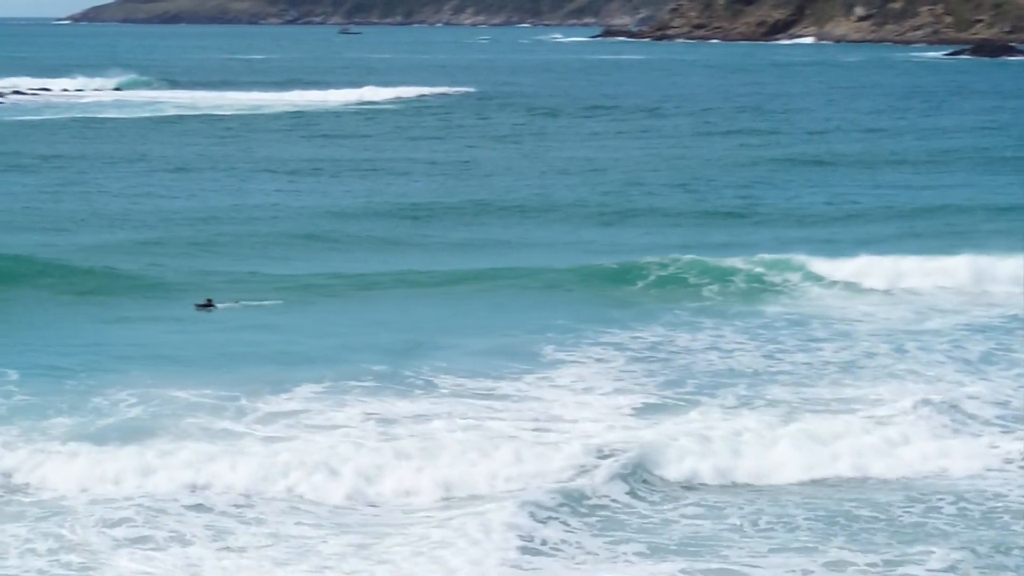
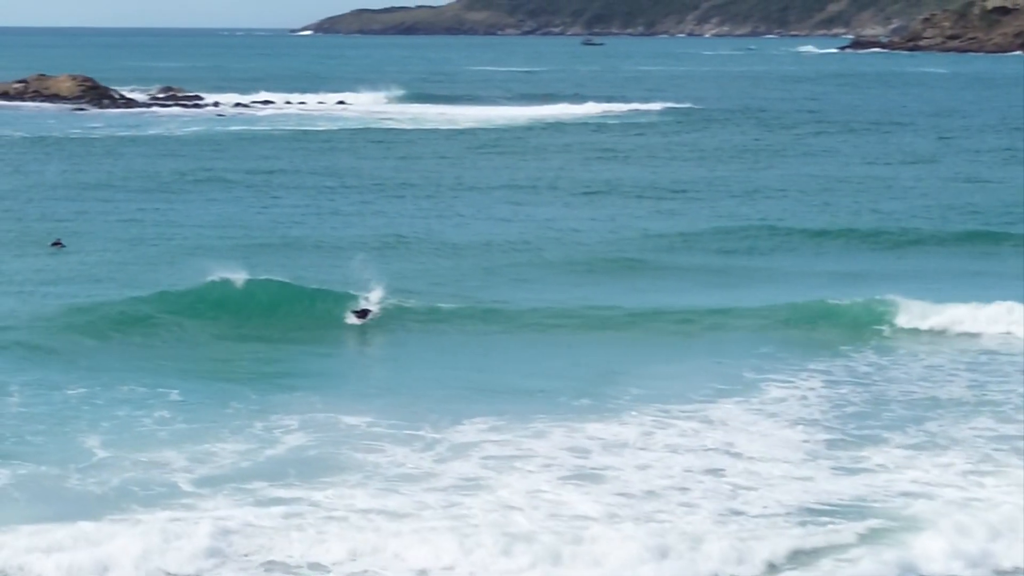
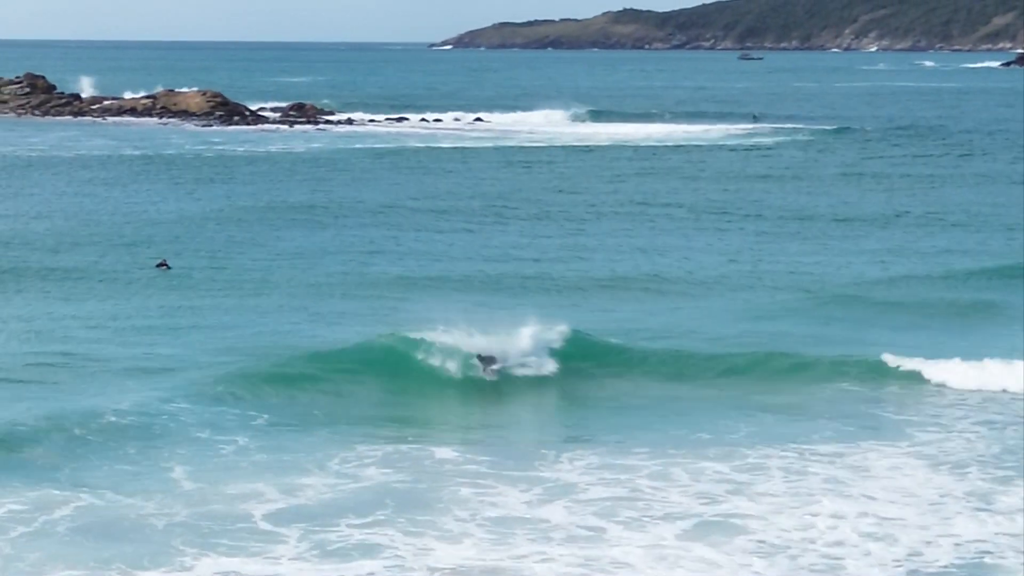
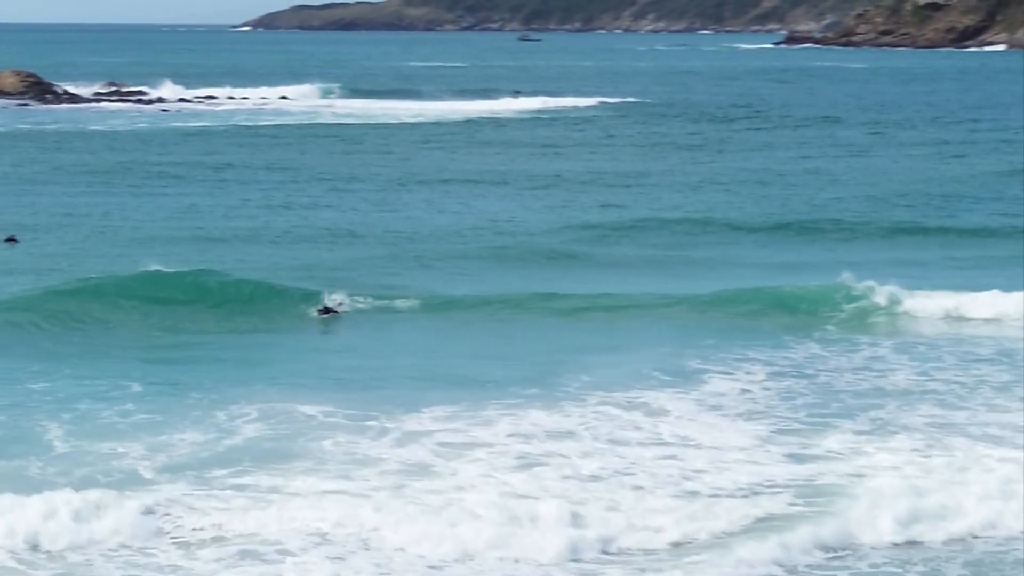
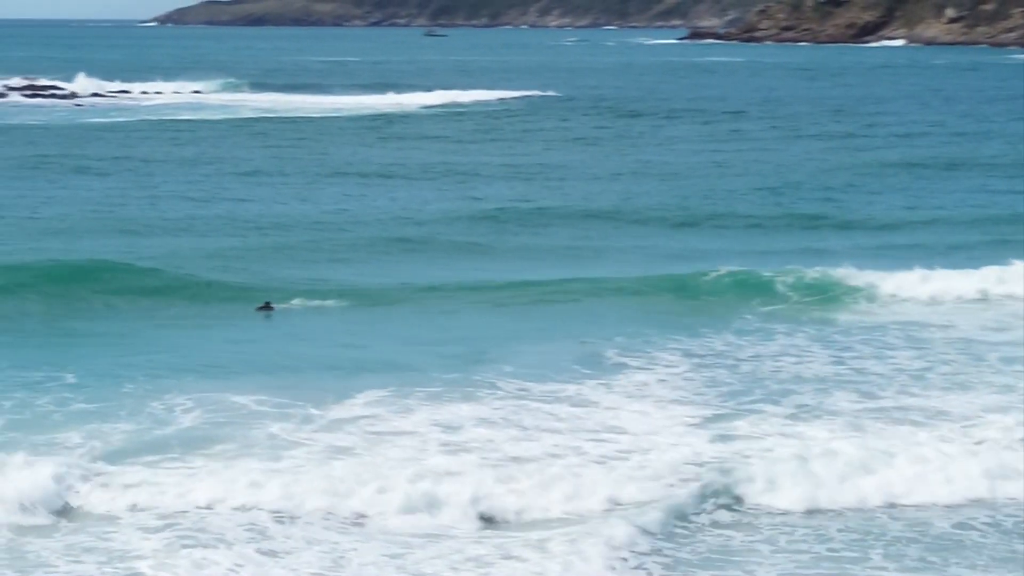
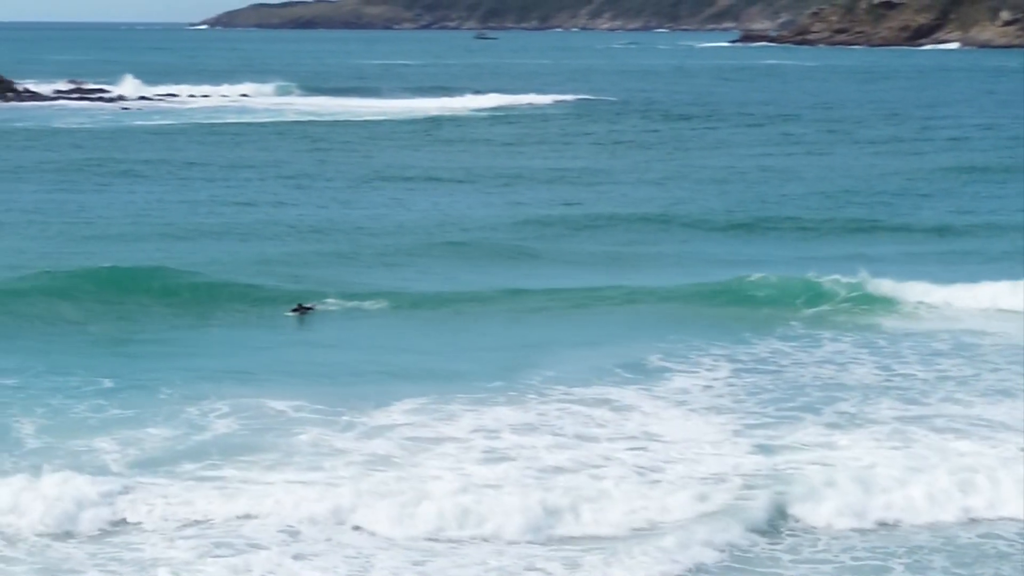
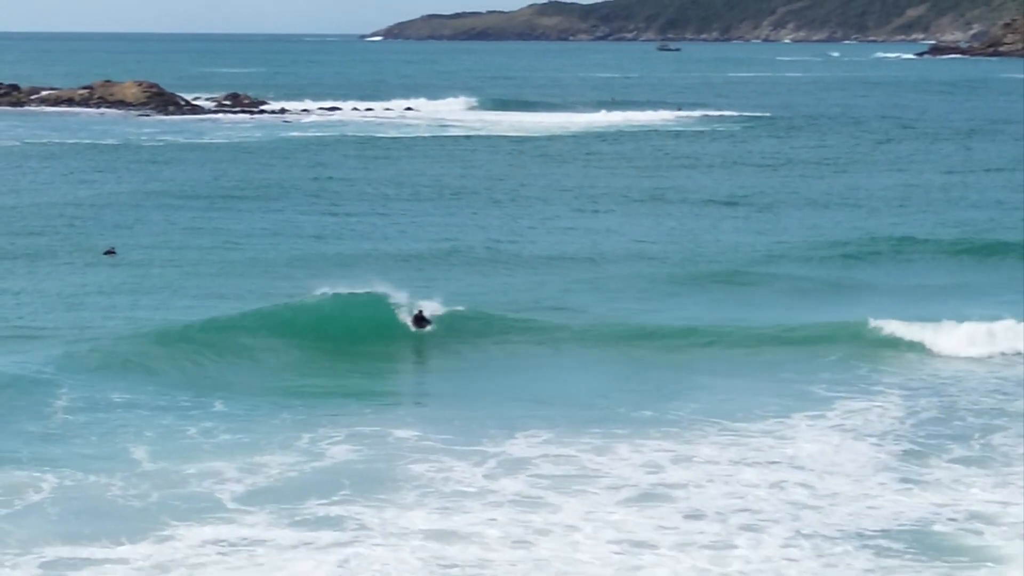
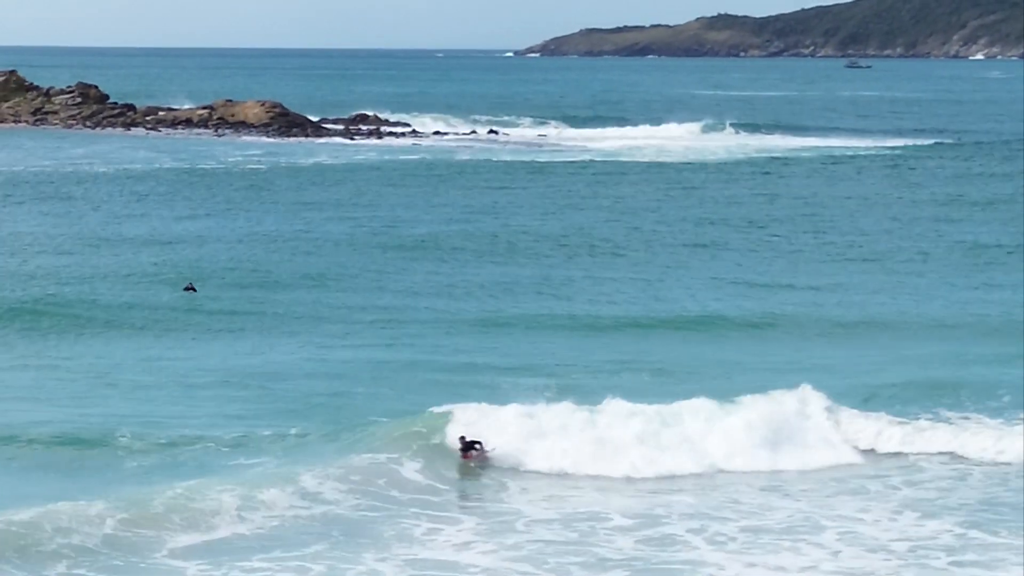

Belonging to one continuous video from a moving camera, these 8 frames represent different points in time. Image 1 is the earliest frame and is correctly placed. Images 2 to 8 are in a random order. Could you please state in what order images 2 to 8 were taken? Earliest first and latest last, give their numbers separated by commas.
5, 6, 4, 2, 7, 3, 8
